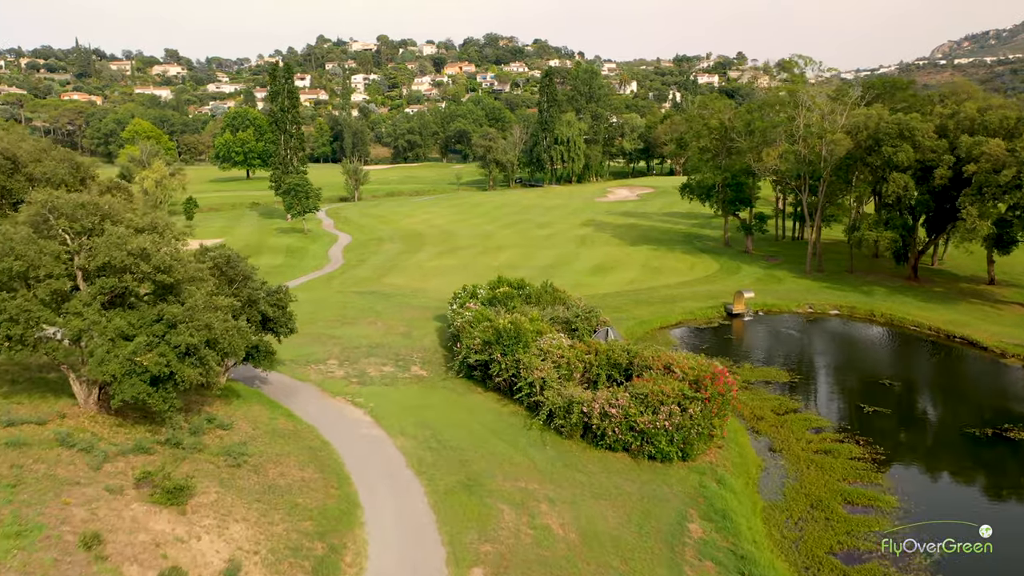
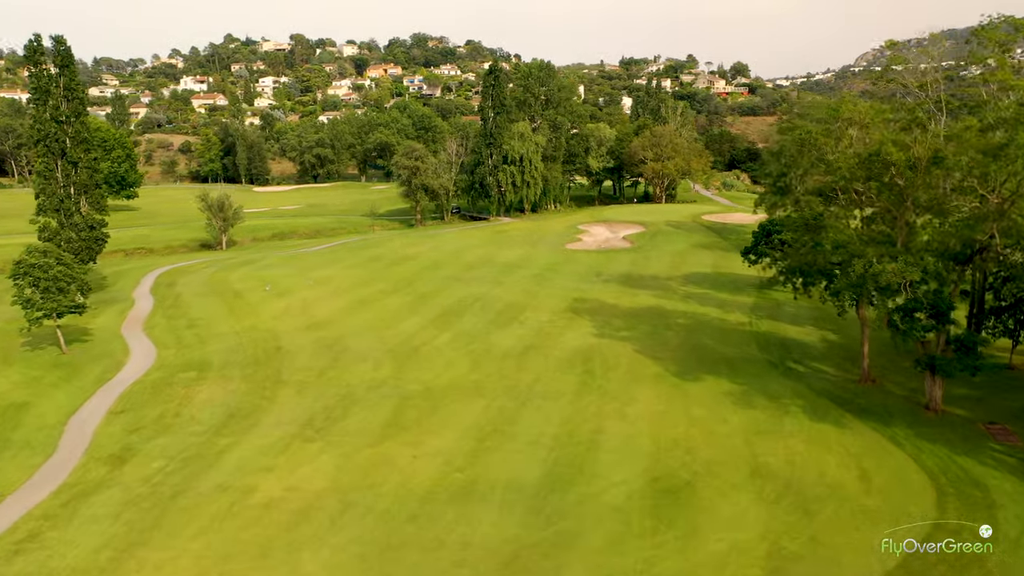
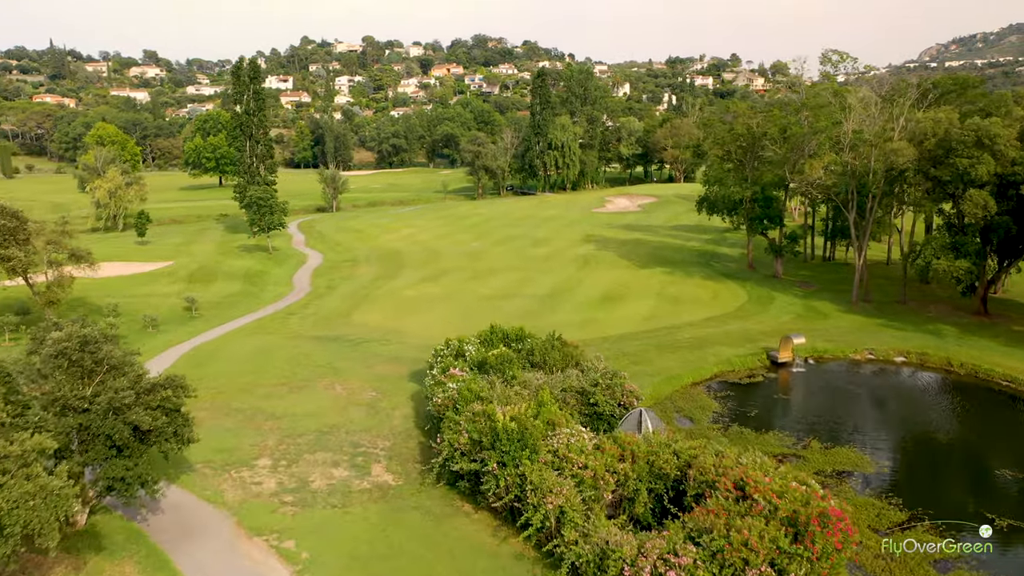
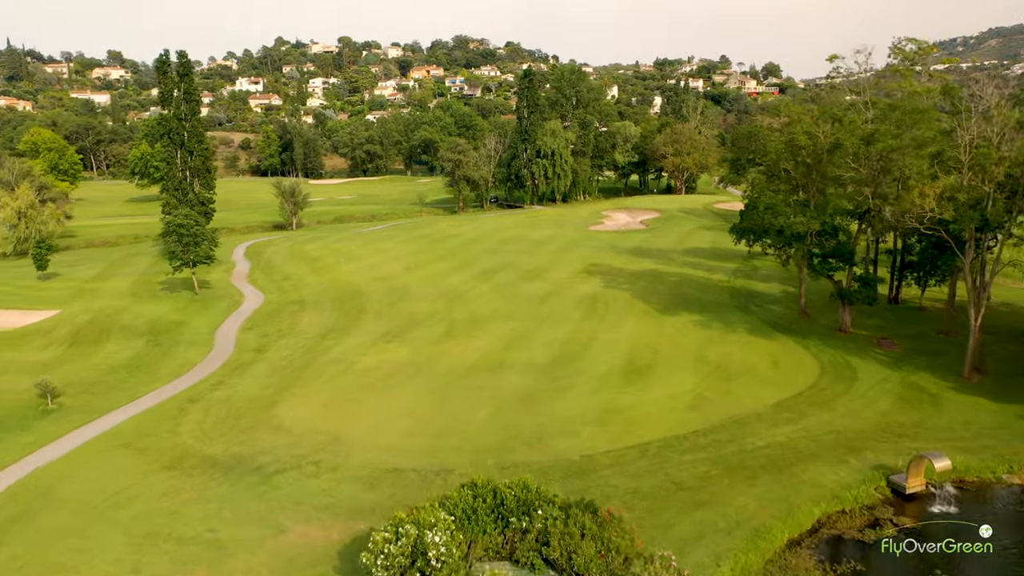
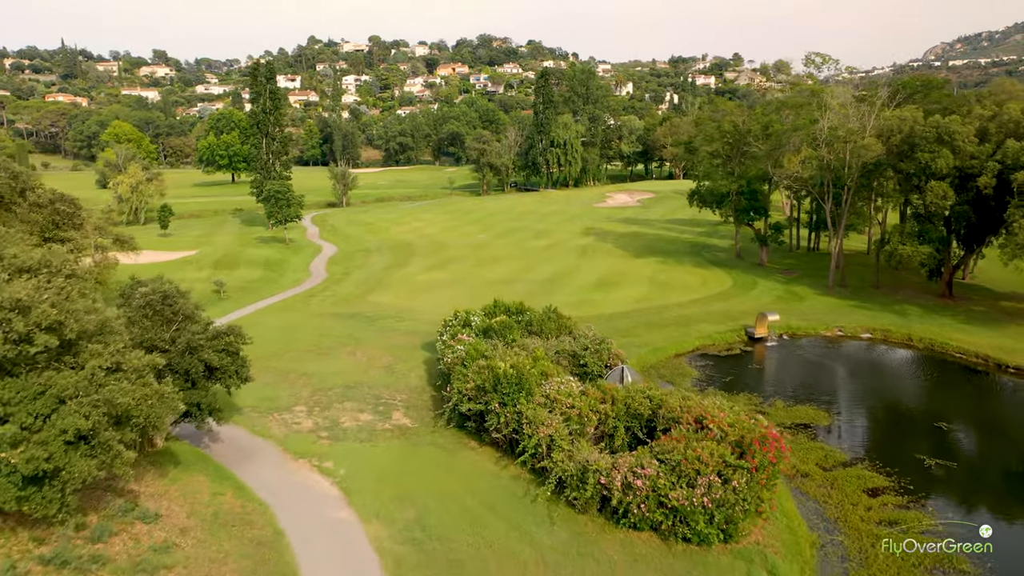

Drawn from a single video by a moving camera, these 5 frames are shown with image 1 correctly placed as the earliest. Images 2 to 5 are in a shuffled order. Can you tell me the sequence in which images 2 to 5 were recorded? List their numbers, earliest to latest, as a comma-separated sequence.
5, 3, 4, 2
